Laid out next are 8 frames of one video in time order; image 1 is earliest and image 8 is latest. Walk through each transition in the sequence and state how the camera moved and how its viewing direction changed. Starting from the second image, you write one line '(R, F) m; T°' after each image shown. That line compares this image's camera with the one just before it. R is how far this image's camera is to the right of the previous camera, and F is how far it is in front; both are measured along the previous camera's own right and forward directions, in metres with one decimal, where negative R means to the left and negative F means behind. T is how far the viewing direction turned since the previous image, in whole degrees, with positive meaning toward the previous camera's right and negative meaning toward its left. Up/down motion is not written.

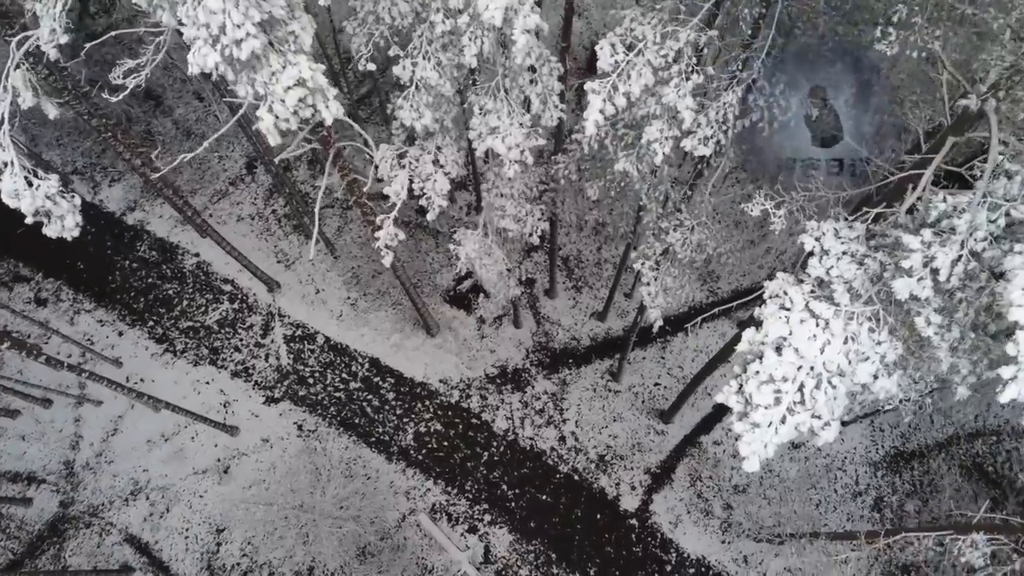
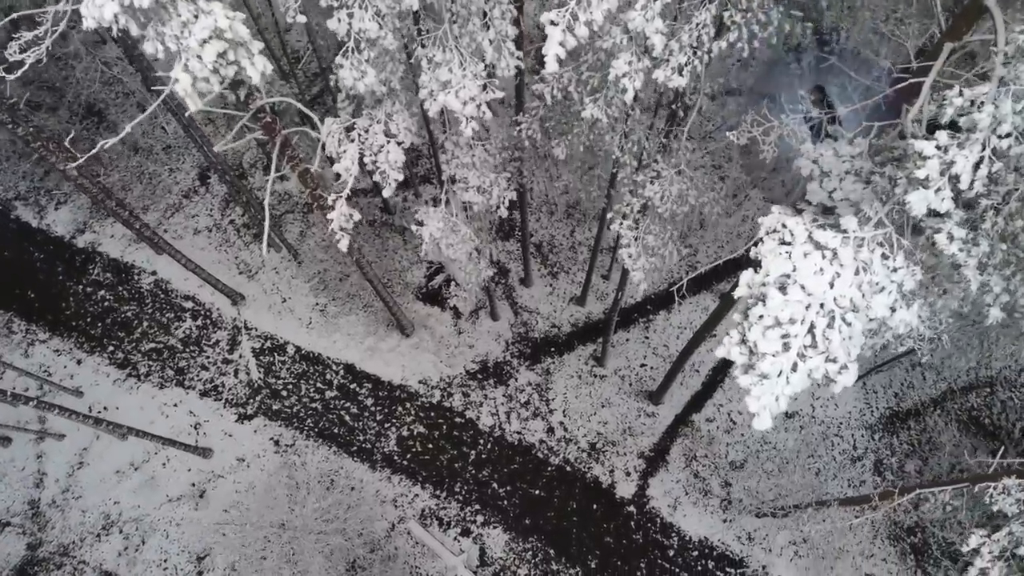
(0.0, +0.5) m; +2°
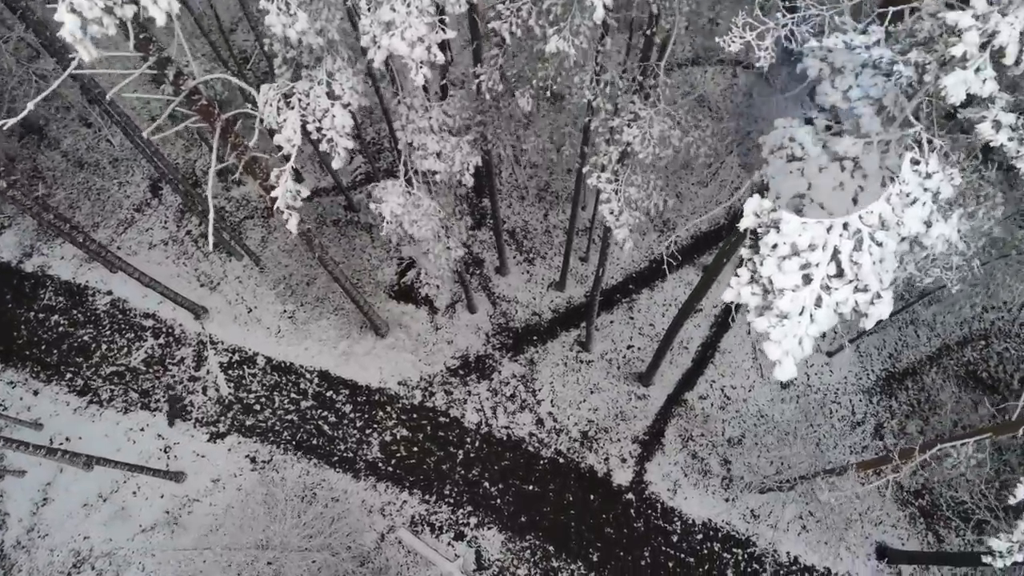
(0.0, +0.6) m; +2°
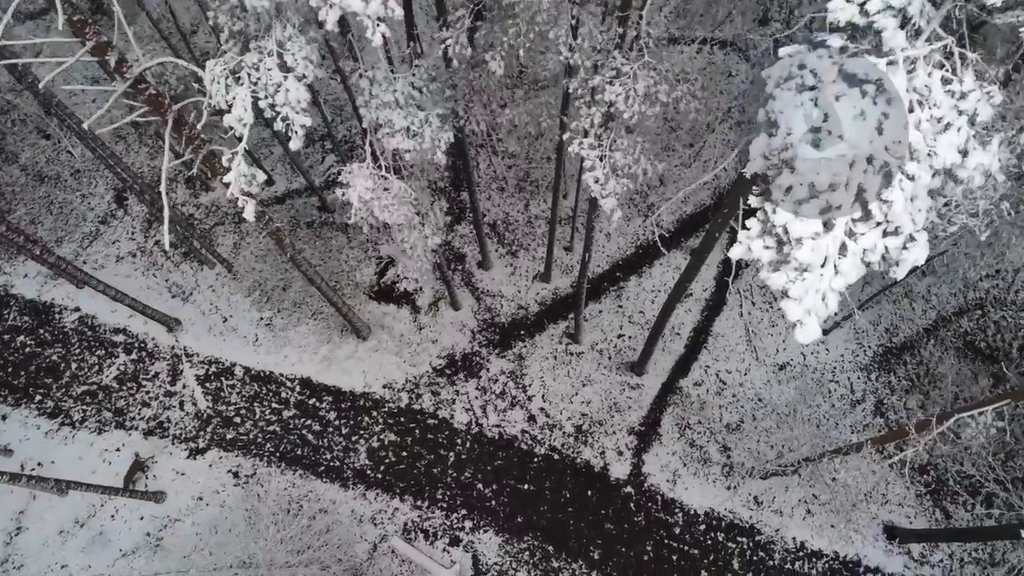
(0.0, +0.4) m; +1°
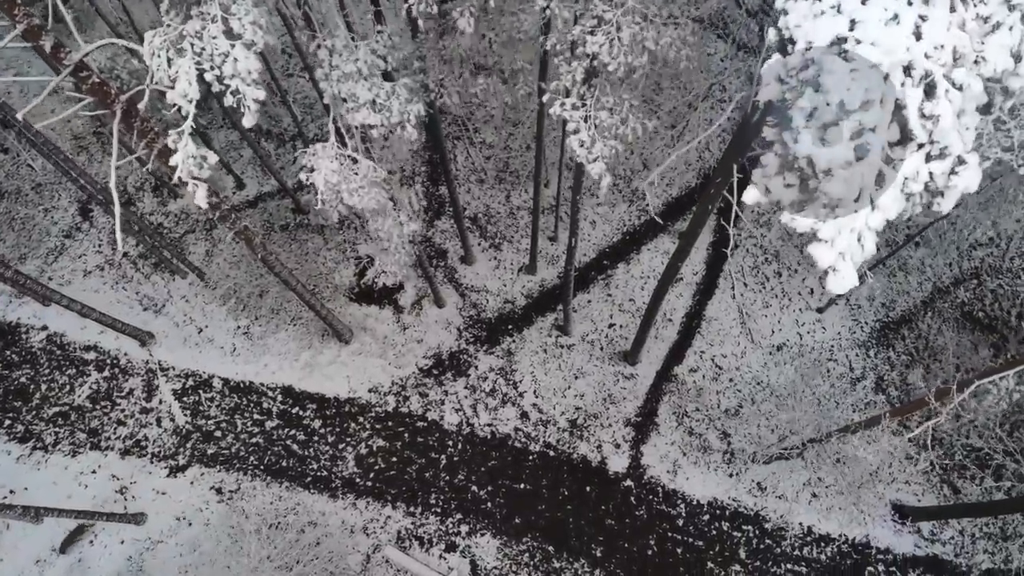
(0.0, +0.4) m; +1°
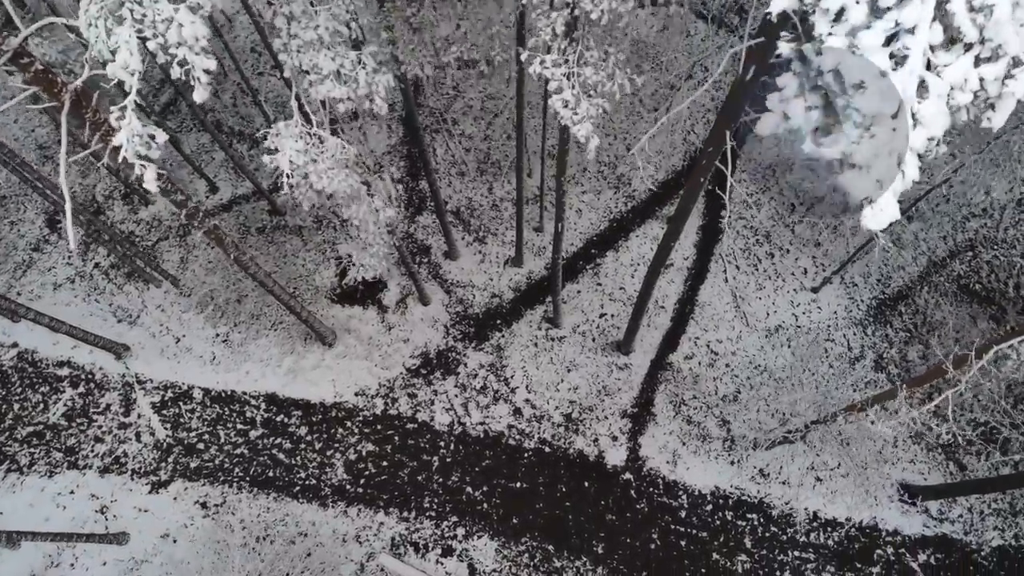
(0.0, +0.4) m; +1°
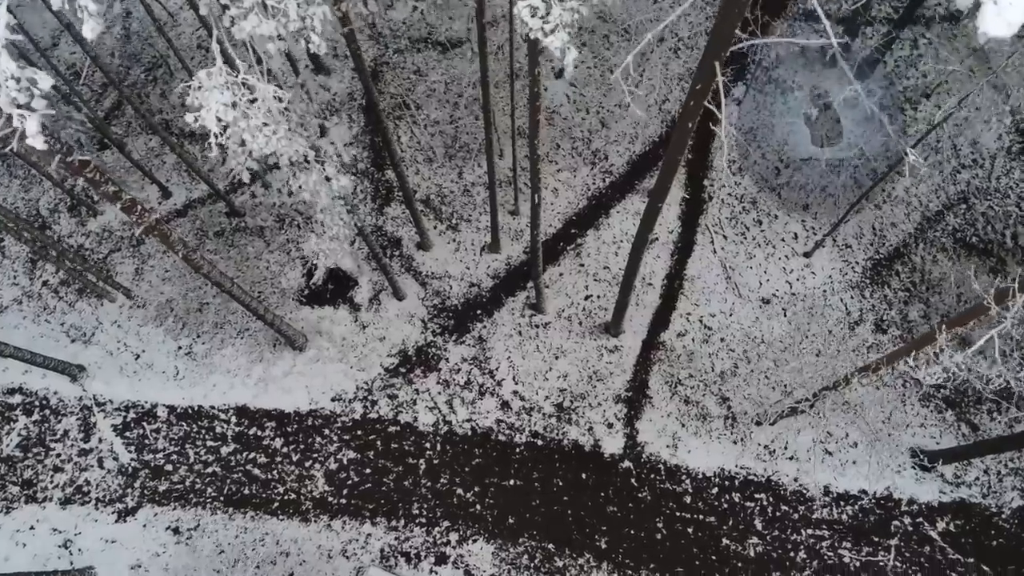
(0.0, +0.7) m; +2°
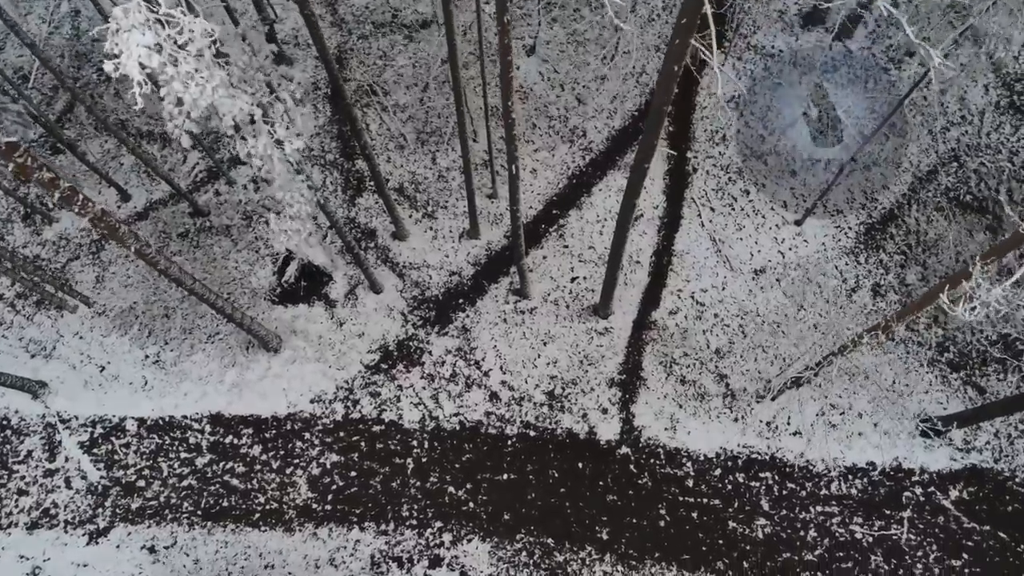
(0.0, +0.5) m; +1°
